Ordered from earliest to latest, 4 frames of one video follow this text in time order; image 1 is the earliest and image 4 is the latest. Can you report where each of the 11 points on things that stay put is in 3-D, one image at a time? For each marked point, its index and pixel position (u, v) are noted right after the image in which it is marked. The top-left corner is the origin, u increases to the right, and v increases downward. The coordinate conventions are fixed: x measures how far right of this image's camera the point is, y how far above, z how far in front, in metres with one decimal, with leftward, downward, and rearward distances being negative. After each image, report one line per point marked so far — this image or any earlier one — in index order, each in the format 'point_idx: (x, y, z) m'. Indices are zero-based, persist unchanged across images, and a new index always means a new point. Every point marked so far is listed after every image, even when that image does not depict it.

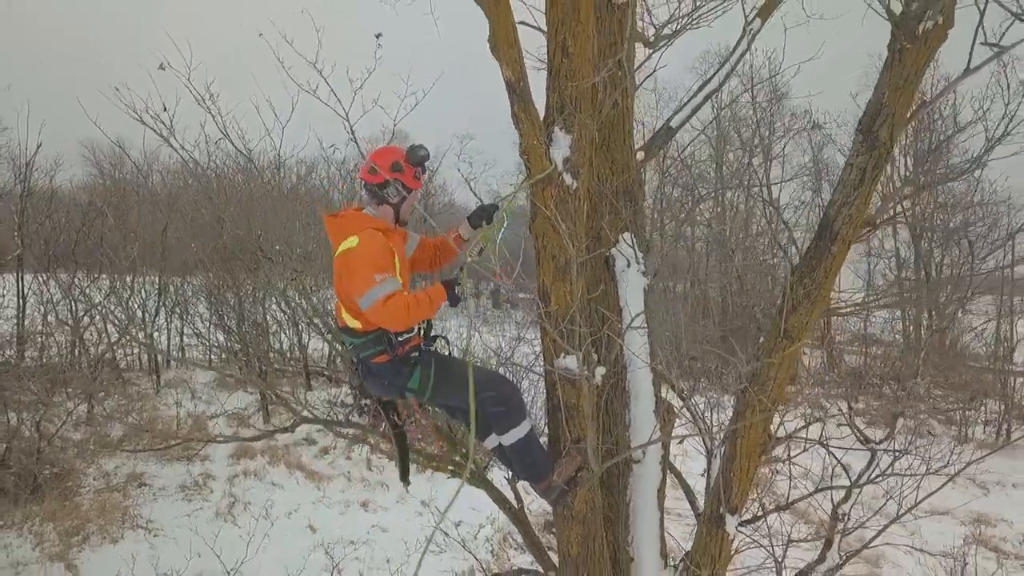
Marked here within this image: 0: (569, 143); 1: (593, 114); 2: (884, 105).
0: (+0.2, +0.4, +1.9) m
1: (+0.3, +0.5, +1.9) m
2: (+0.9, +0.5, +1.6) m
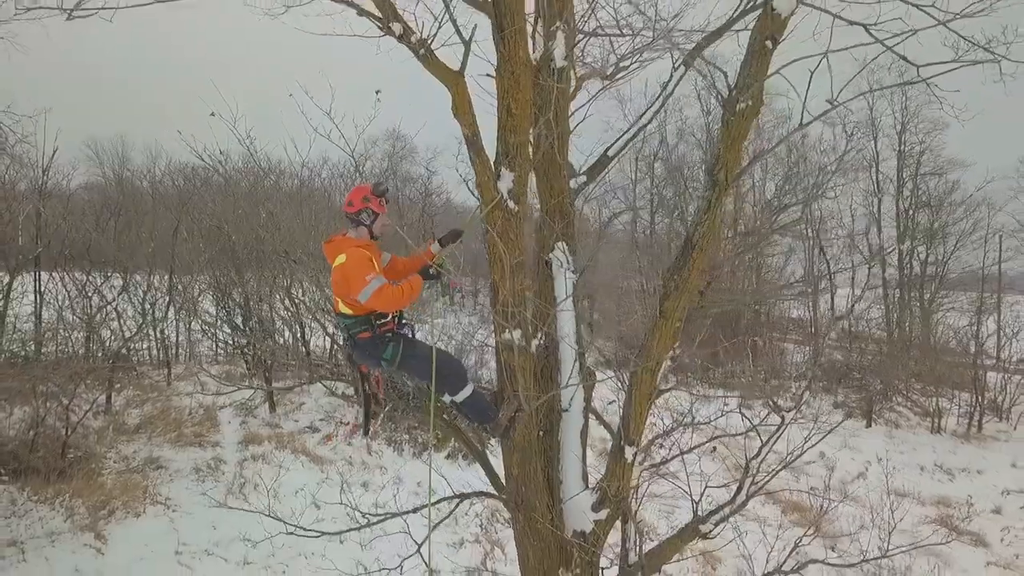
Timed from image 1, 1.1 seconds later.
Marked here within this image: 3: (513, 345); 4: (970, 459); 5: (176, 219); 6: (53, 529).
0: (0.0, +0.4, +2.6) m
1: (+0.1, +0.6, +2.7) m
2: (+0.8, +0.5, +2.3) m
3: (0.0, -0.2, +2.6) m
4: (+10.7, -4.0, +14.6) m
5: (-8.3, +1.7, +15.6) m
6: (-6.1, -3.2, +8.3) m
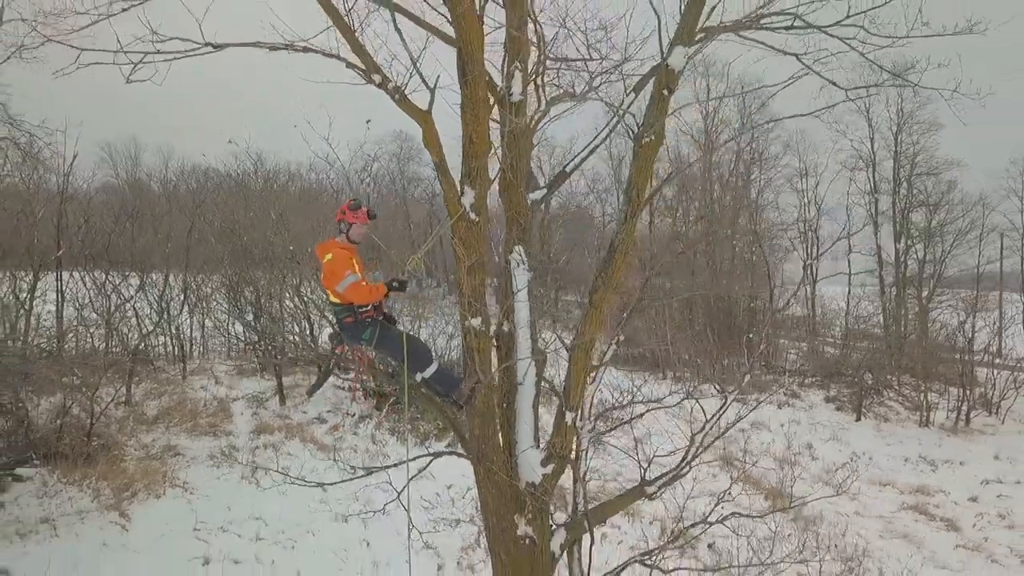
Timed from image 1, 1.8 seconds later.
0: (-0.2, +0.5, +3.2) m
1: (-0.1, +0.6, +3.3) m
2: (+0.6, +0.5, +2.9) m
3: (-0.2, -0.2, +3.2) m
4: (+10.6, -3.9, +15.1) m
5: (-8.3, +1.7, +16.3) m
6: (-6.2, -3.2, +9.0) m
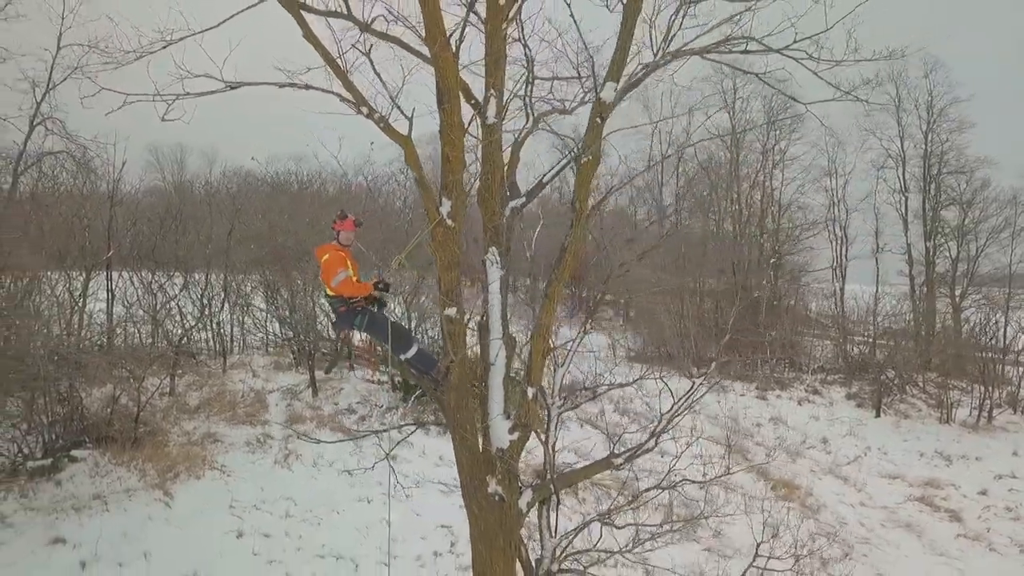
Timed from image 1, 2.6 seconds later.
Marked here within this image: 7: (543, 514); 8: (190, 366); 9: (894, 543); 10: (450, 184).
0: (-0.4, +0.5, +3.8) m
1: (-0.3, +0.6, +3.9) m
2: (+0.4, +0.5, +3.5) m
3: (-0.4, -0.2, +3.8) m
4: (+11.1, -3.8, +15.1) m
5: (-7.8, +1.8, +17.3) m
6: (-6.1, -3.1, +9.9) m
7: (+0.2, -1.5, +4.3) m
8: (-7.8, -1.9, +15.4) m
9: (+5.9, -3.9, +9.7) m
10: (-0.4, +0.6, +3.8) m
